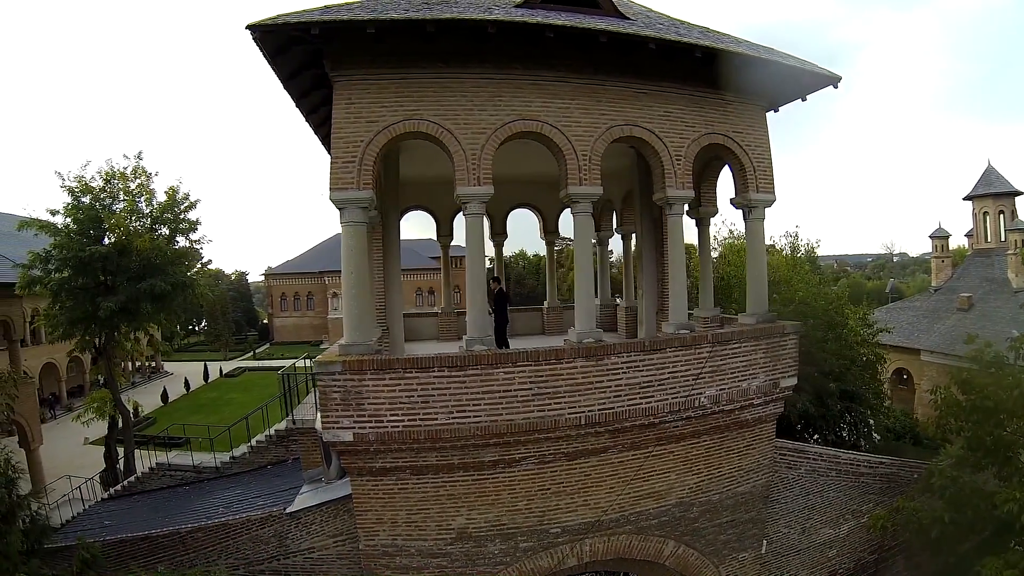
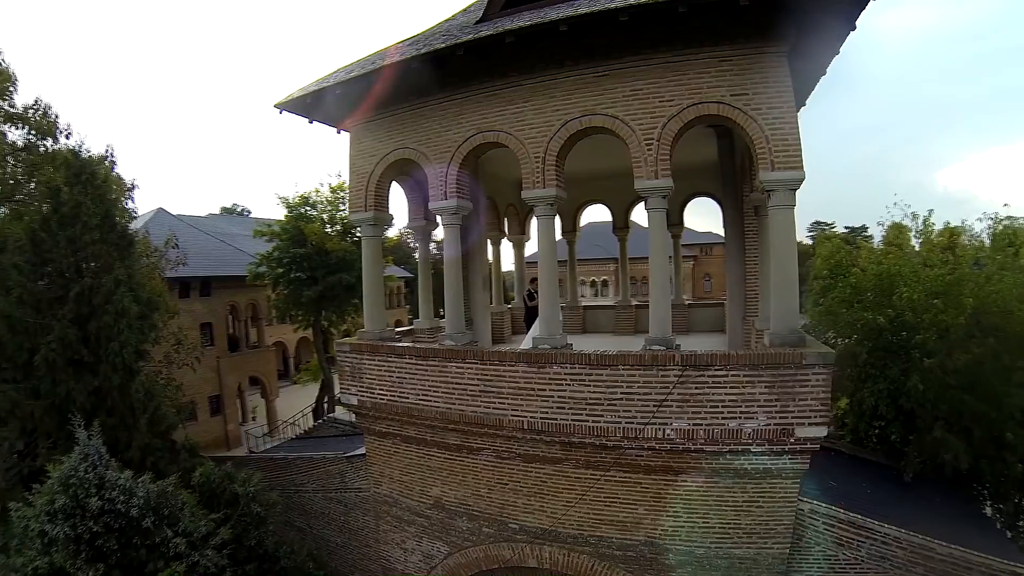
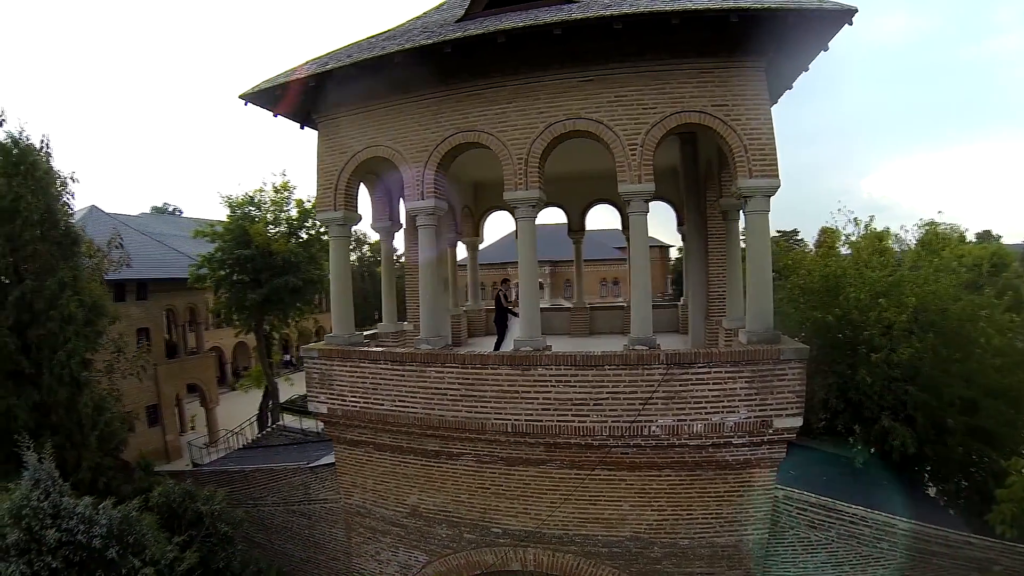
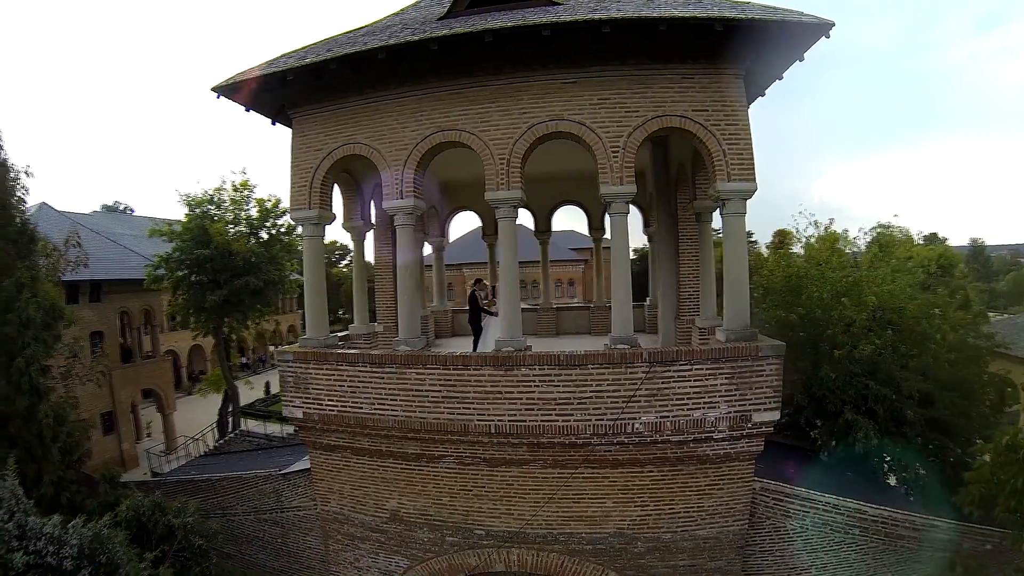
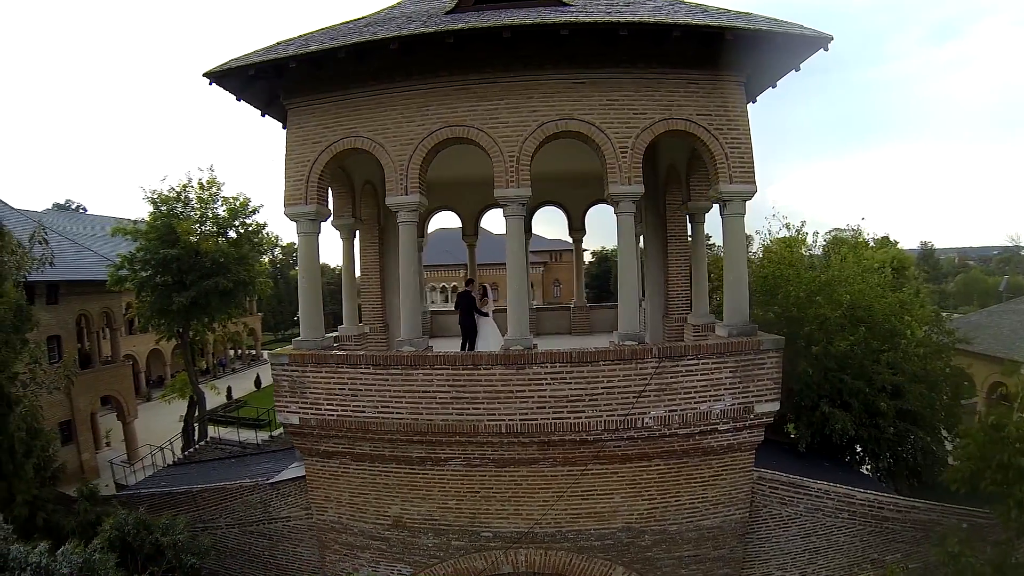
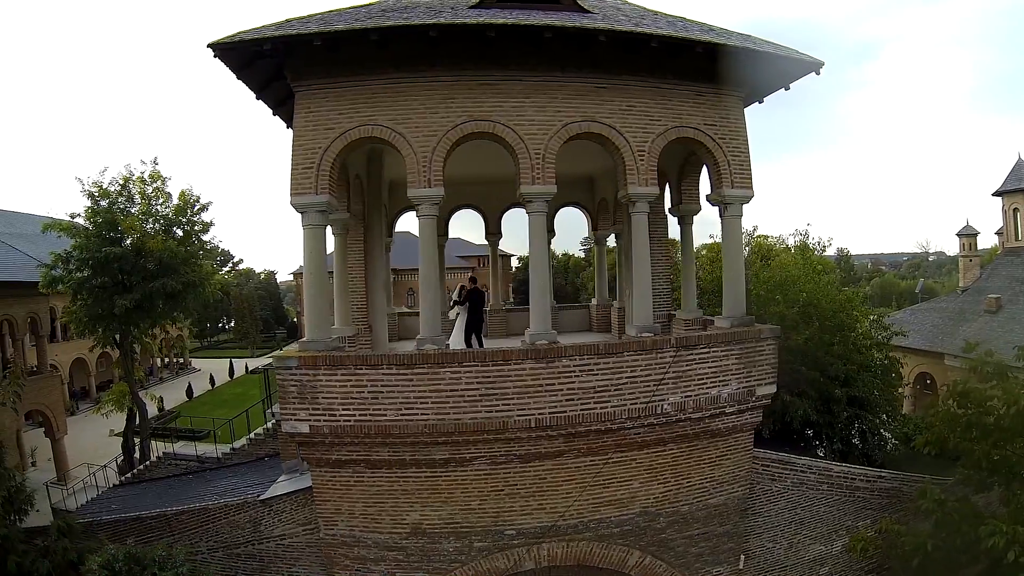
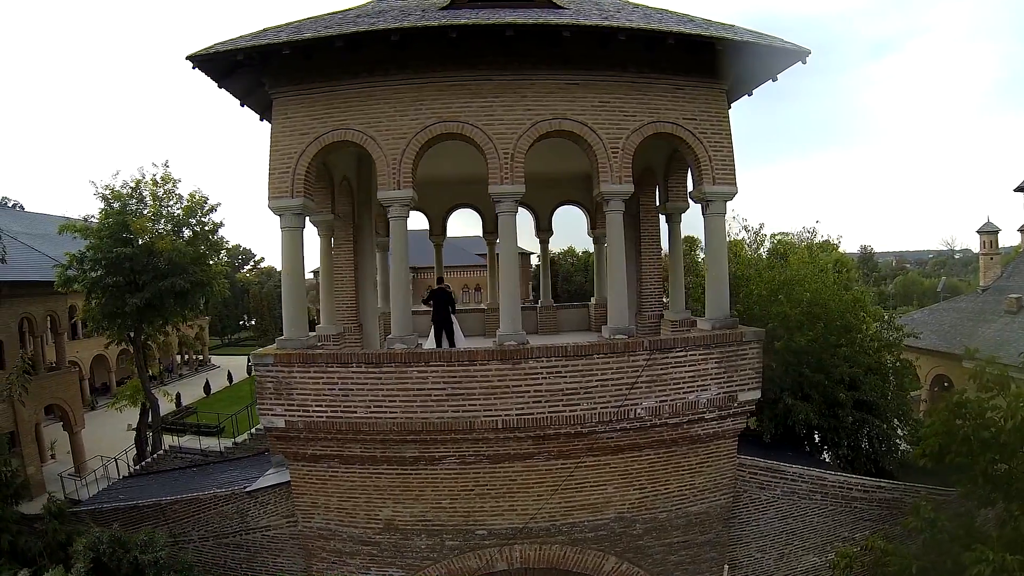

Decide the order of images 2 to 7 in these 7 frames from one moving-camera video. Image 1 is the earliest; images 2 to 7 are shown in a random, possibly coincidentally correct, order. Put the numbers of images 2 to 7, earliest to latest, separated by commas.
6, 7, 5, 4, 3, 2
